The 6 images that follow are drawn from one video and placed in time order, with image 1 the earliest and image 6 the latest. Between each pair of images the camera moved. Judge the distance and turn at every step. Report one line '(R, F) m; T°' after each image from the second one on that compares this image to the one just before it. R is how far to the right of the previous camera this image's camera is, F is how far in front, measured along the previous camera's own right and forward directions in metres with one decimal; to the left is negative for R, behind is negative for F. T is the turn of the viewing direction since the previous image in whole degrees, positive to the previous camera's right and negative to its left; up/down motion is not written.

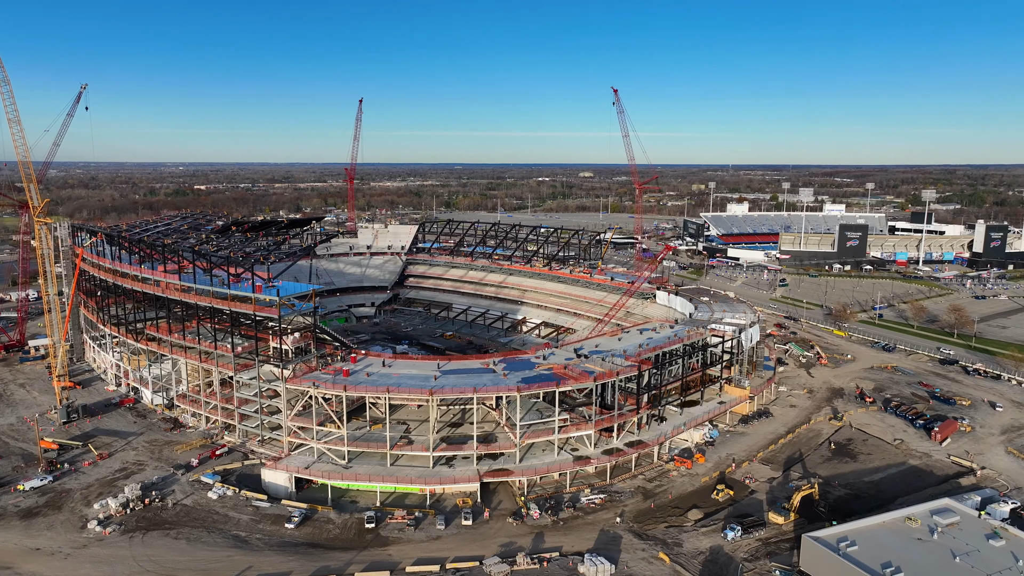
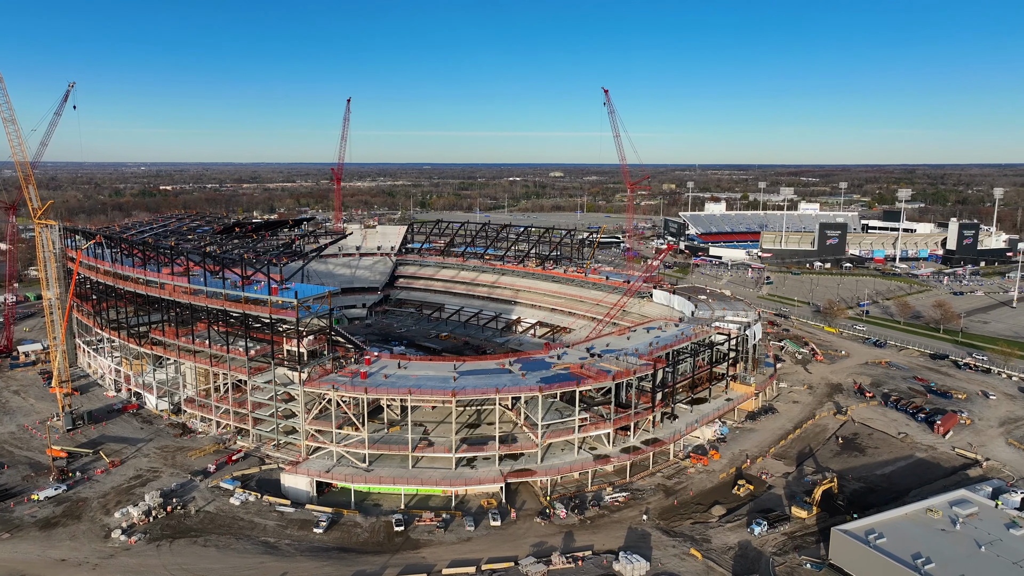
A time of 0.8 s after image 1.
(-2.0, +0.1) m; +2°
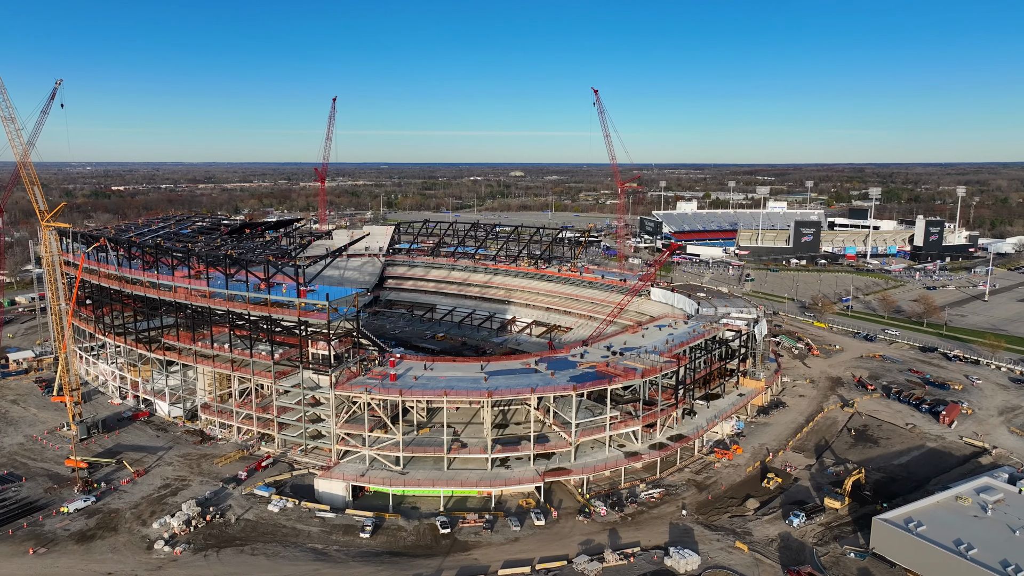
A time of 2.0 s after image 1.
(-2.9, +0.1) m; +3°
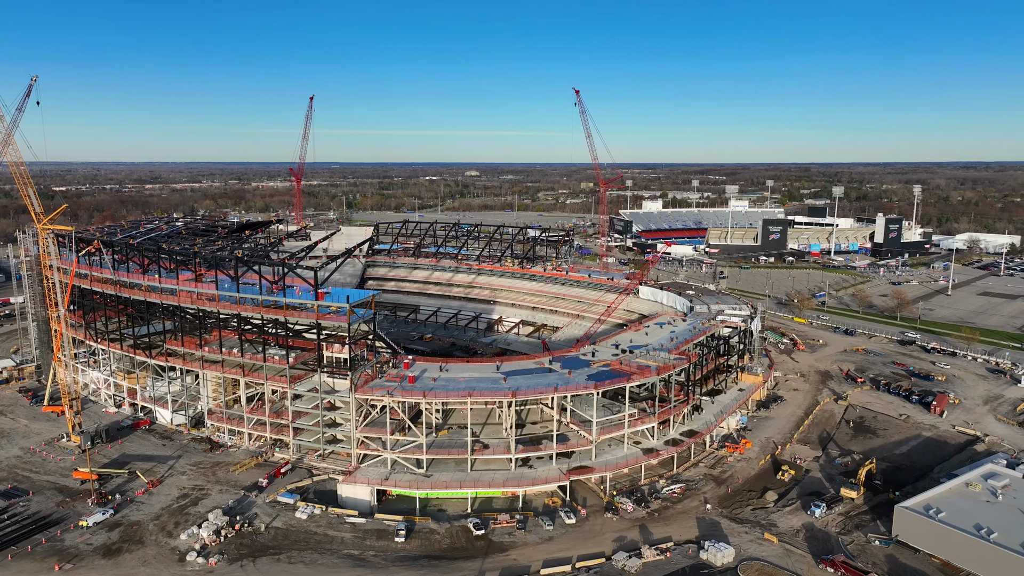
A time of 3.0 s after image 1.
(-2.6, +0.1) m; +3°
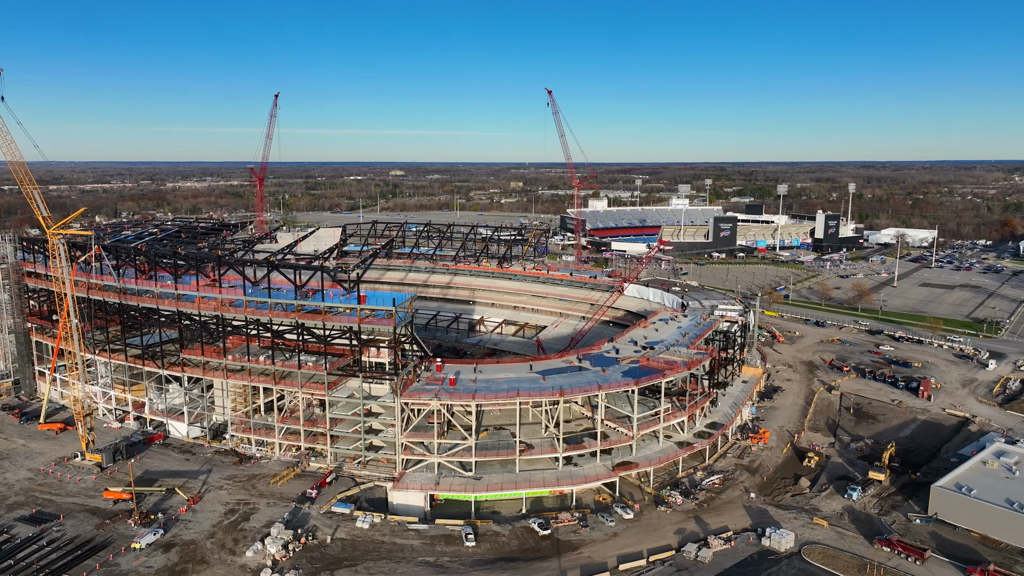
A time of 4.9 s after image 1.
(-4.7, +0.2) m; +5°
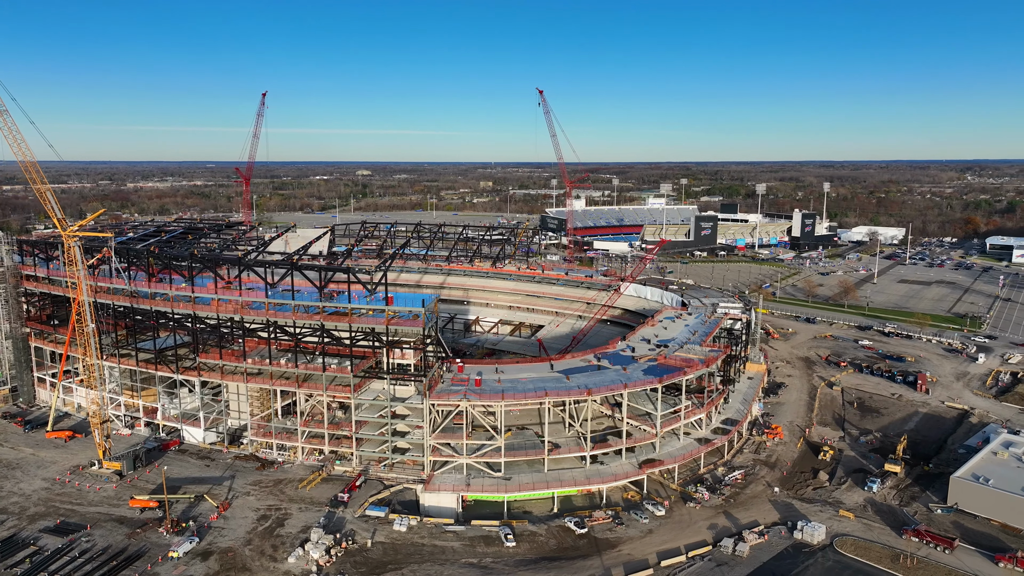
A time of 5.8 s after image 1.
(-2.4, 0.0) m; +2°
